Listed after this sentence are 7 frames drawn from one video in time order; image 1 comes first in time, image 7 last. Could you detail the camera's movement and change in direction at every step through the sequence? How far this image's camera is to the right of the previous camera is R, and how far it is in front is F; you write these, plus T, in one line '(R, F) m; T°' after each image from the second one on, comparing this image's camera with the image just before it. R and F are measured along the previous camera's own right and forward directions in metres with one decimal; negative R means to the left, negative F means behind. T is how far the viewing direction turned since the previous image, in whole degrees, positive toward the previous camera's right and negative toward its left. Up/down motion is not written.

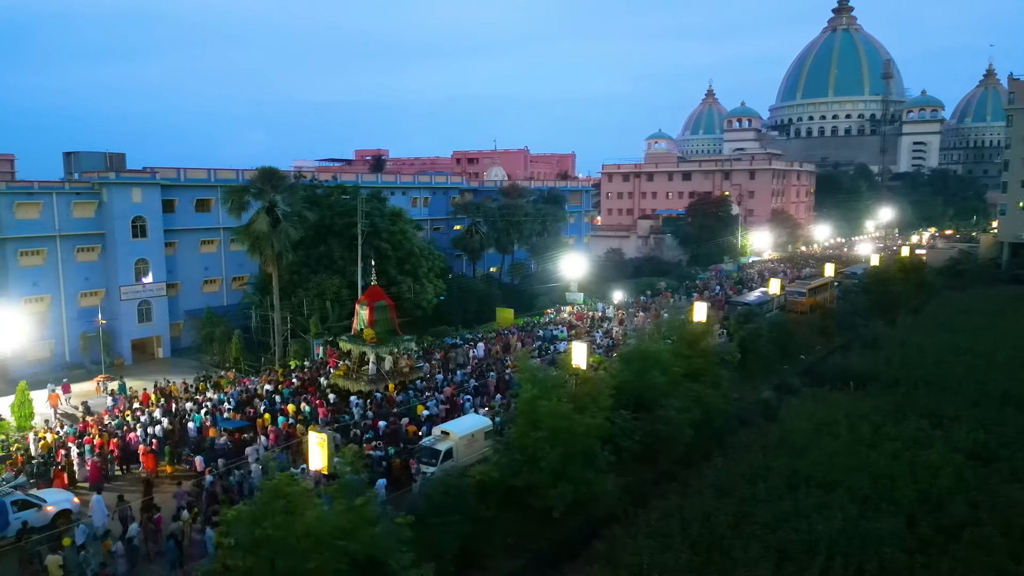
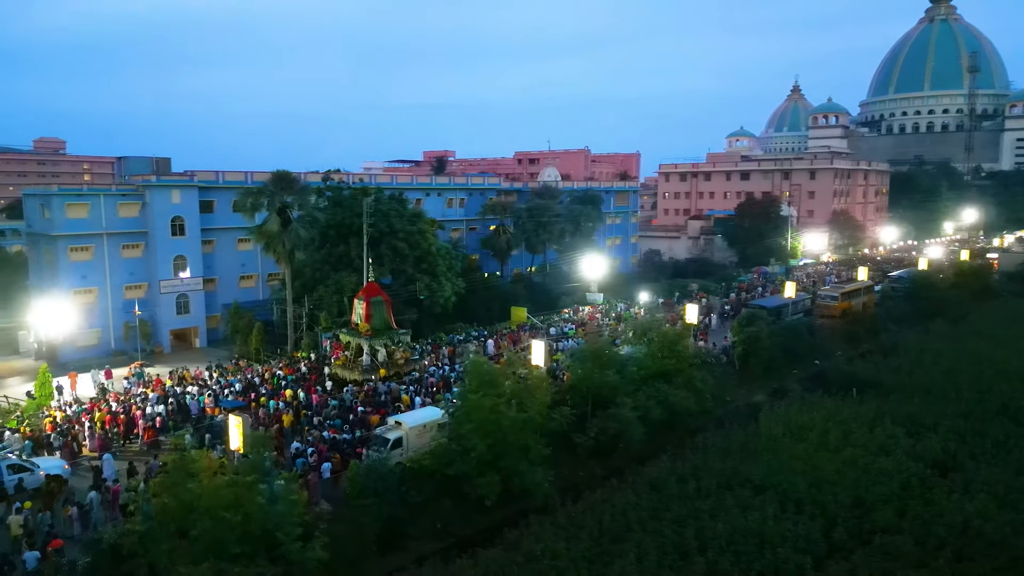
(+3.0, -0.6) m; -6°
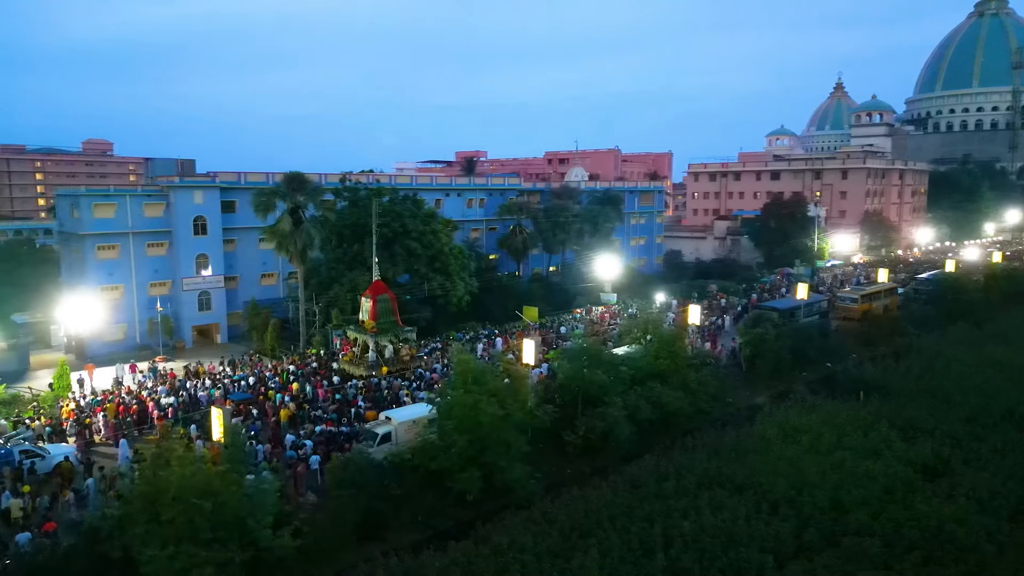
(+1.2, -0.3) m; -3°
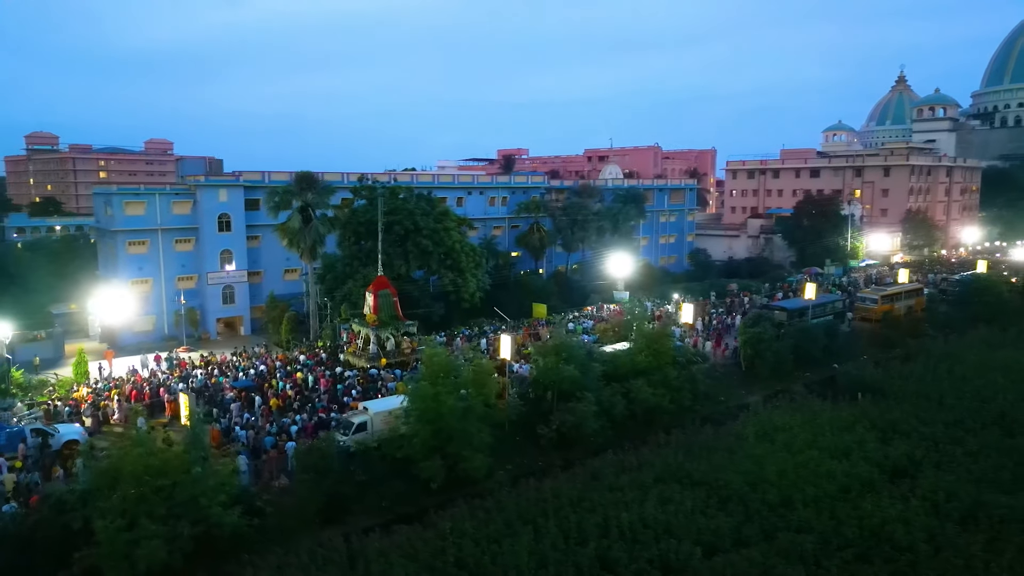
(+2.0, -0.5) m; -4°
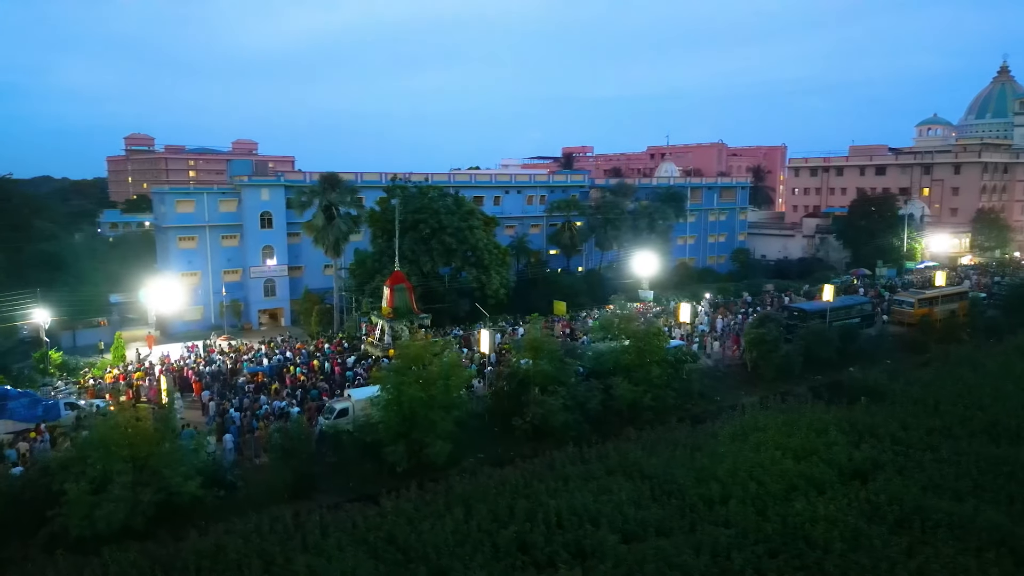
(+2.8, -0.7) m; -6°
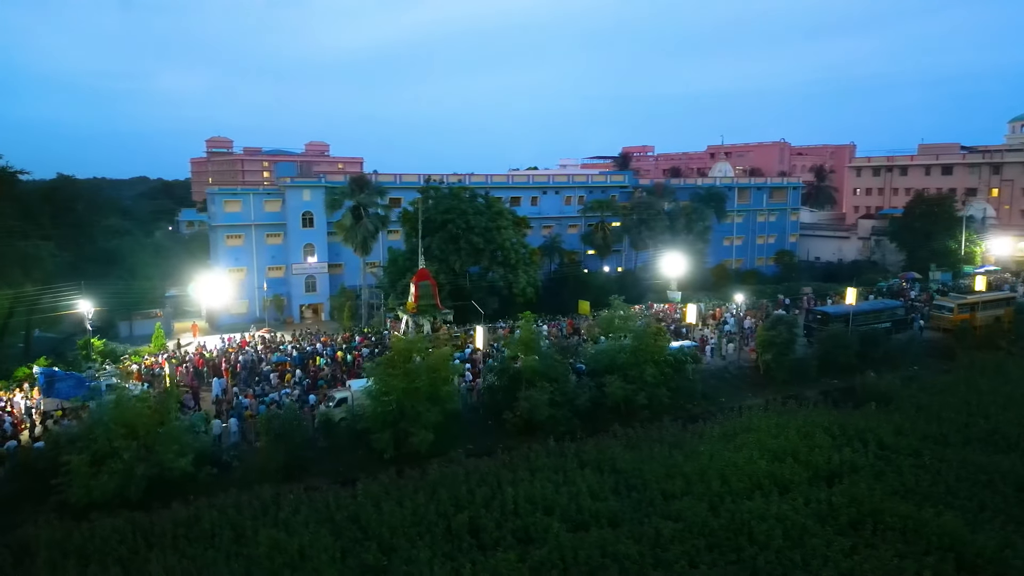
(+2.2, -0.6) m; -6°
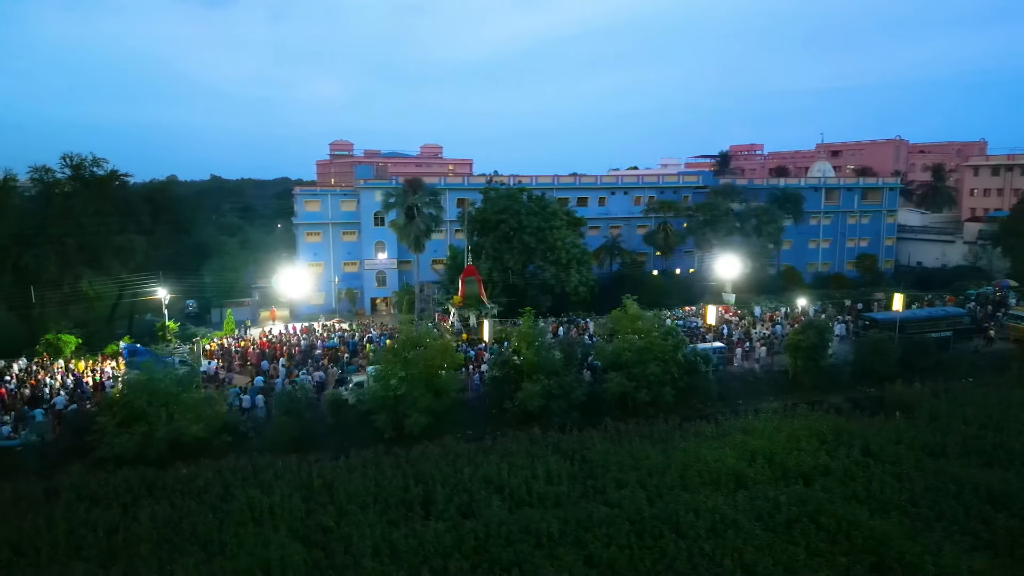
(+3.4, -0.9) m; -9°
